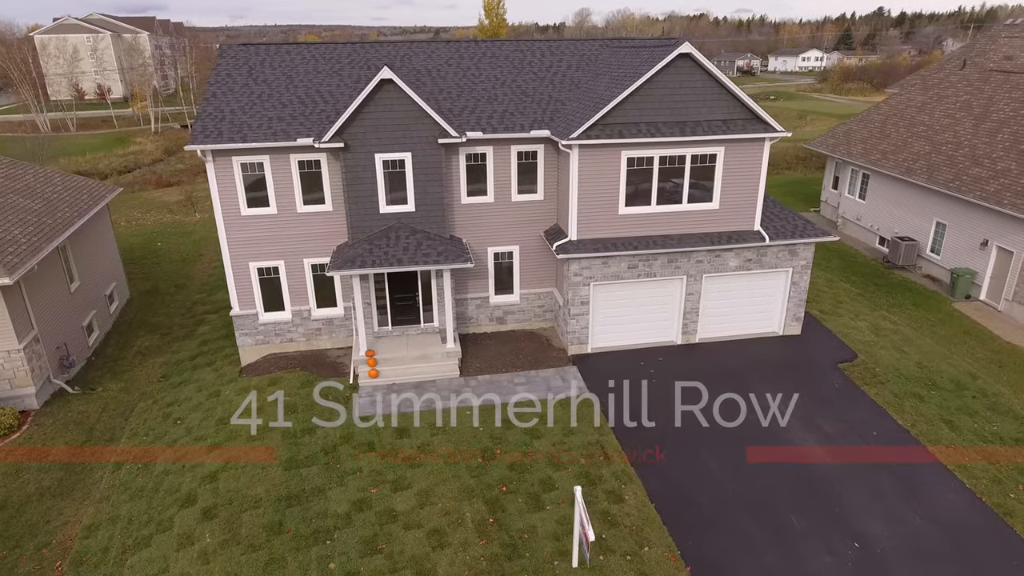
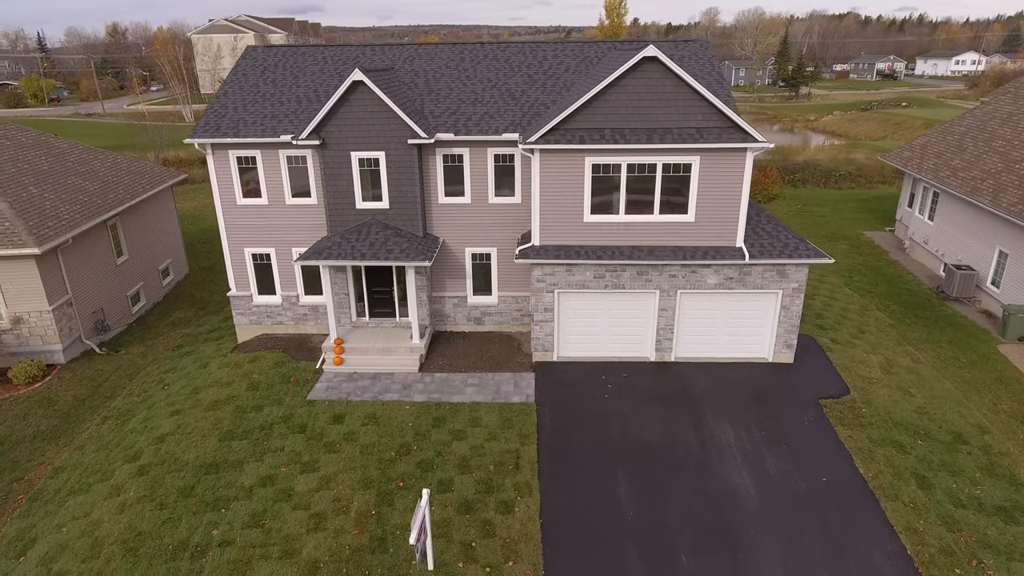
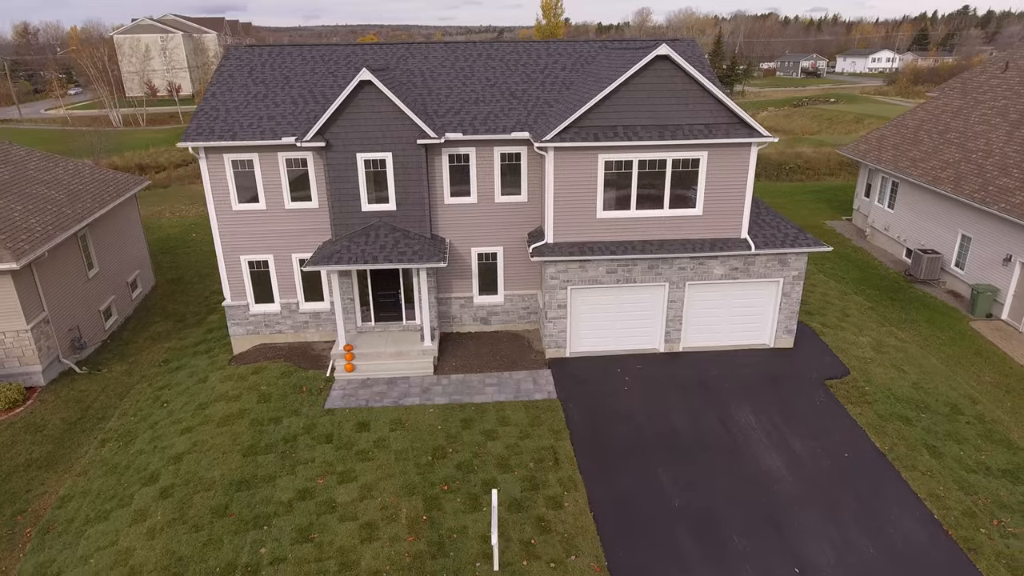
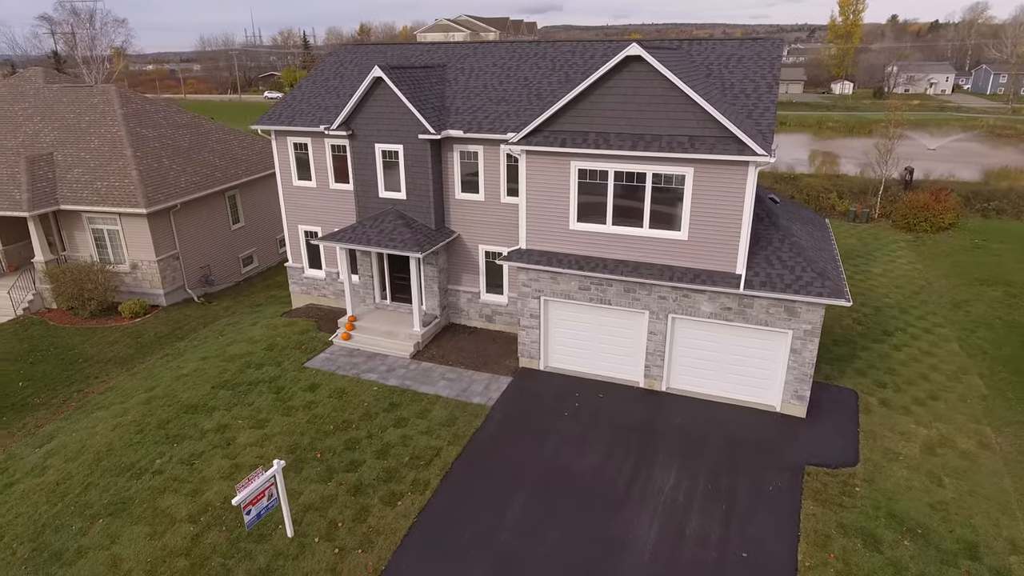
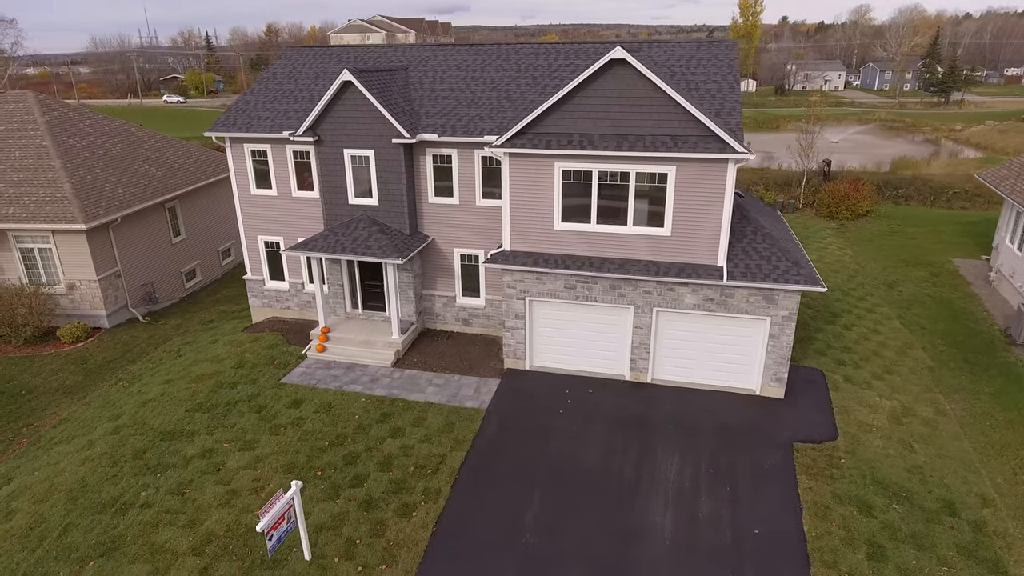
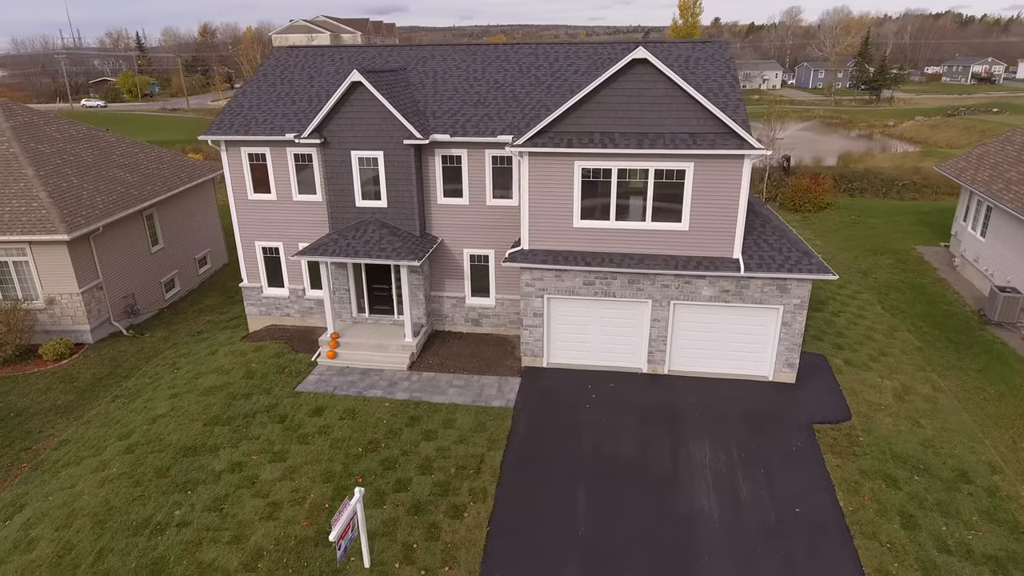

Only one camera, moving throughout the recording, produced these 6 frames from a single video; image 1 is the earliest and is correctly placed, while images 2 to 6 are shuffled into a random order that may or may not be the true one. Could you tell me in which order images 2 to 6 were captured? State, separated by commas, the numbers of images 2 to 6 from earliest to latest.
3, 2, 6, 5, 4
